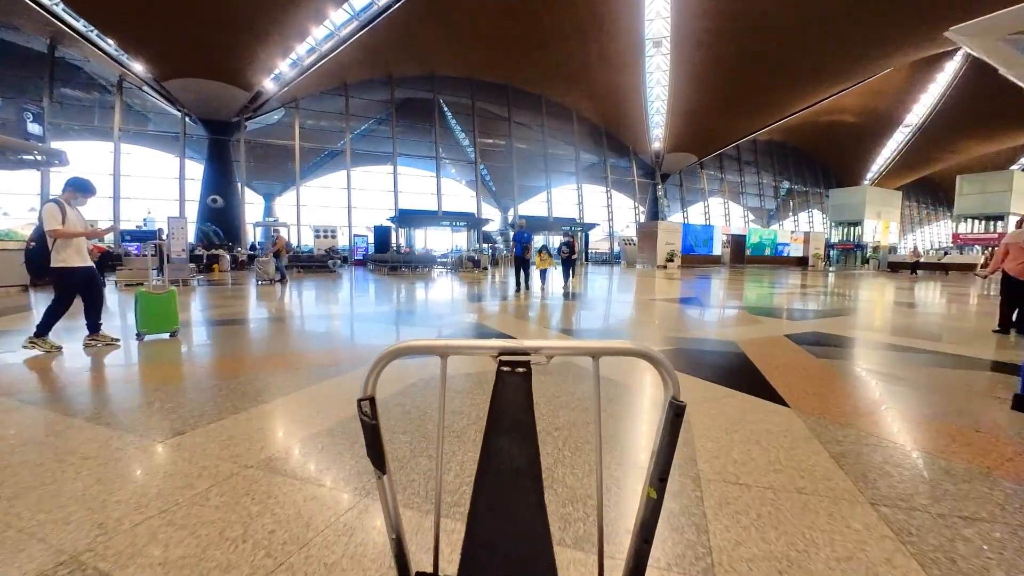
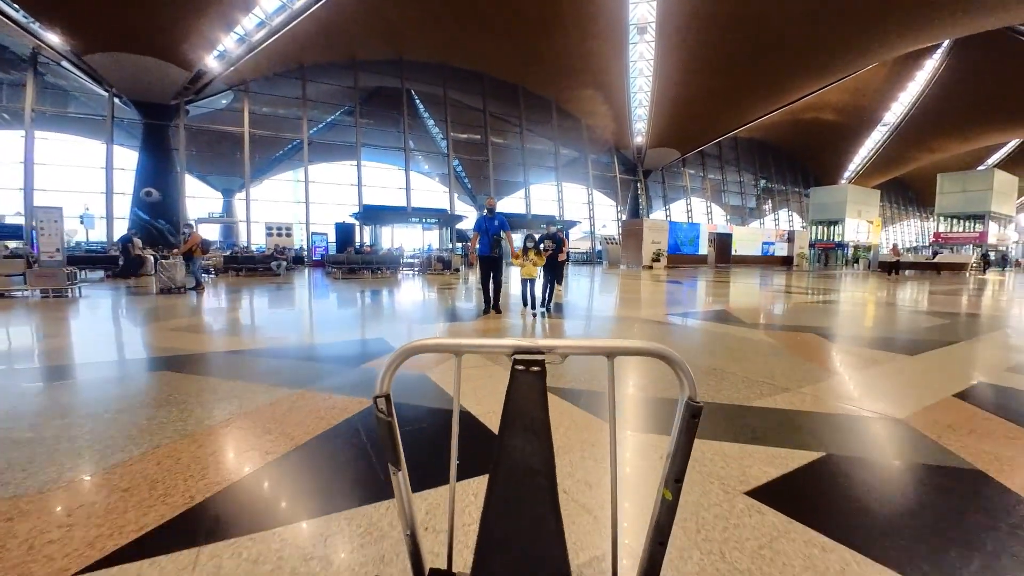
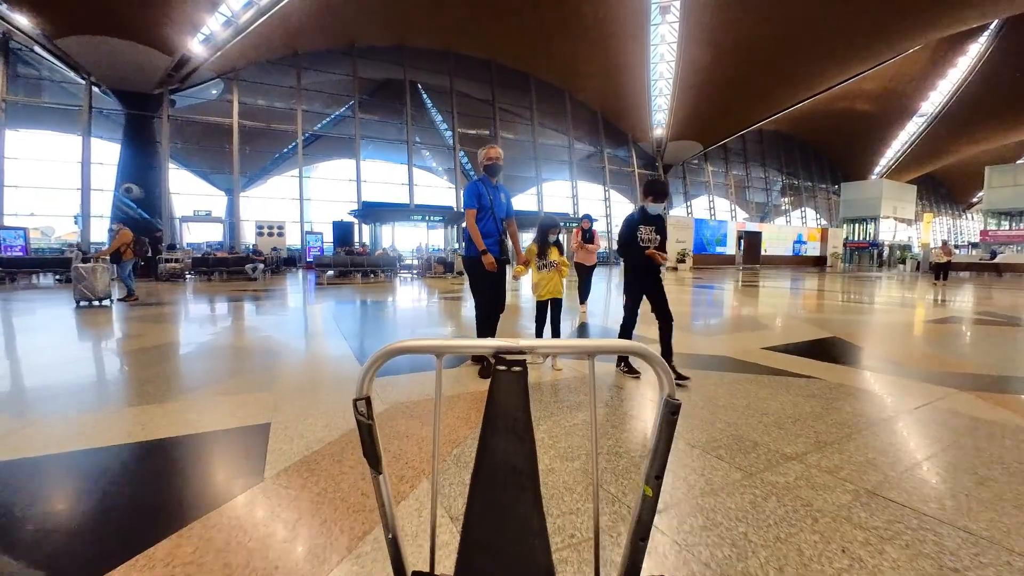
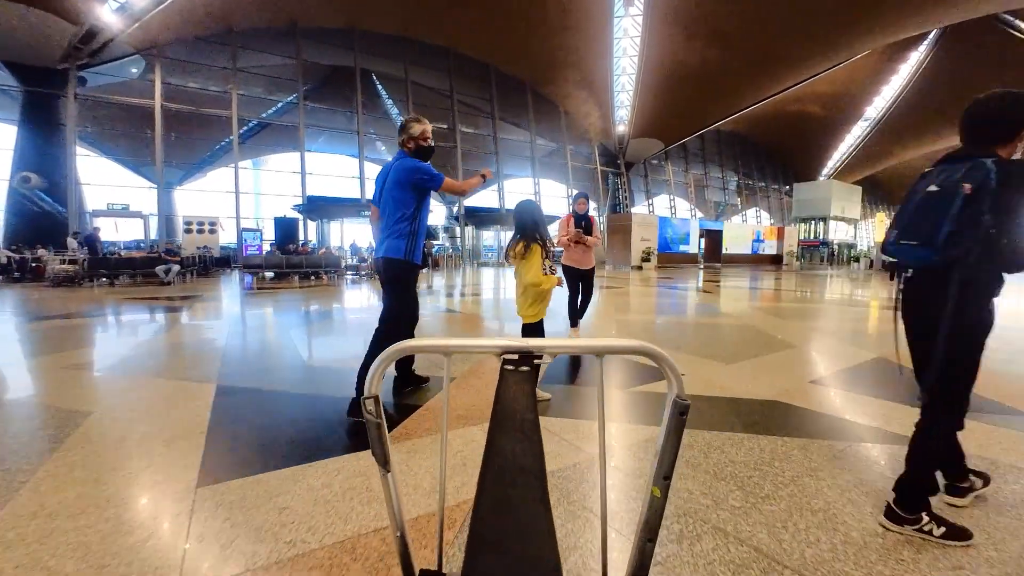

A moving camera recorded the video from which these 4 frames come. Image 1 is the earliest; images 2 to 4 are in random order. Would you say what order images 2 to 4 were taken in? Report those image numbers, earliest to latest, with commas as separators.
2, 3, 4
